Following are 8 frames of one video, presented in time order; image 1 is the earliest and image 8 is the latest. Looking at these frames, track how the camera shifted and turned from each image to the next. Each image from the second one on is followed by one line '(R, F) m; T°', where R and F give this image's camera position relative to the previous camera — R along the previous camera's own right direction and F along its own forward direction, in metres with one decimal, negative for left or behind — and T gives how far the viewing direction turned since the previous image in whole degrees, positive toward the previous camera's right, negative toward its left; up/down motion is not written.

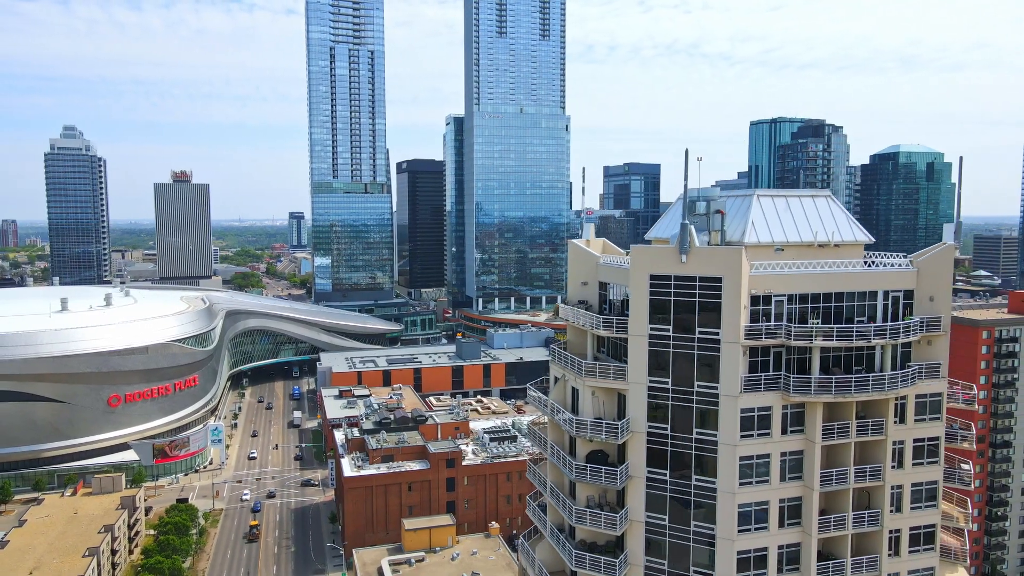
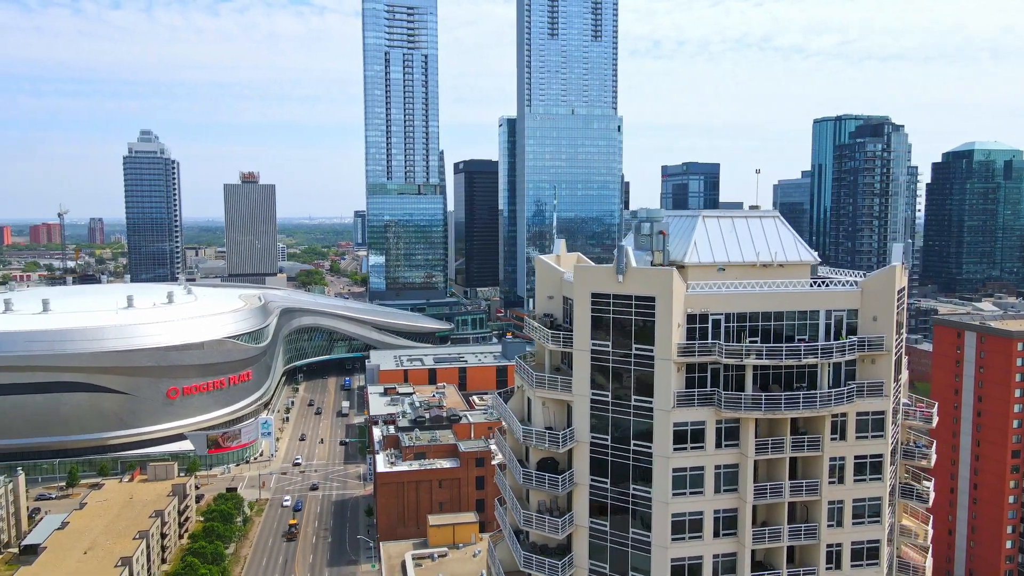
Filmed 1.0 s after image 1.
(+1.7, -0.7) m; -5°
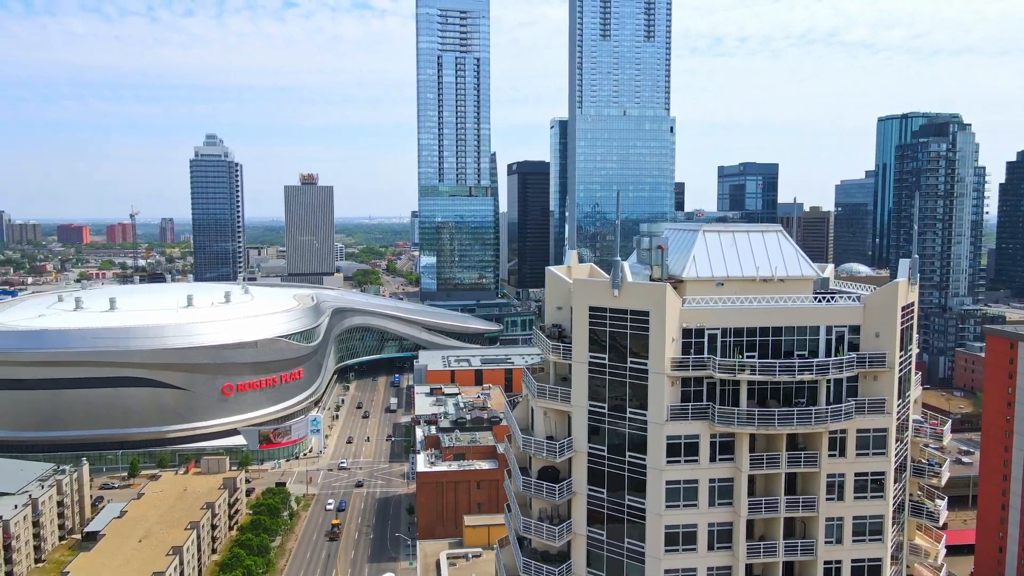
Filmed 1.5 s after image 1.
(+0.9, -0.3) m; -4°
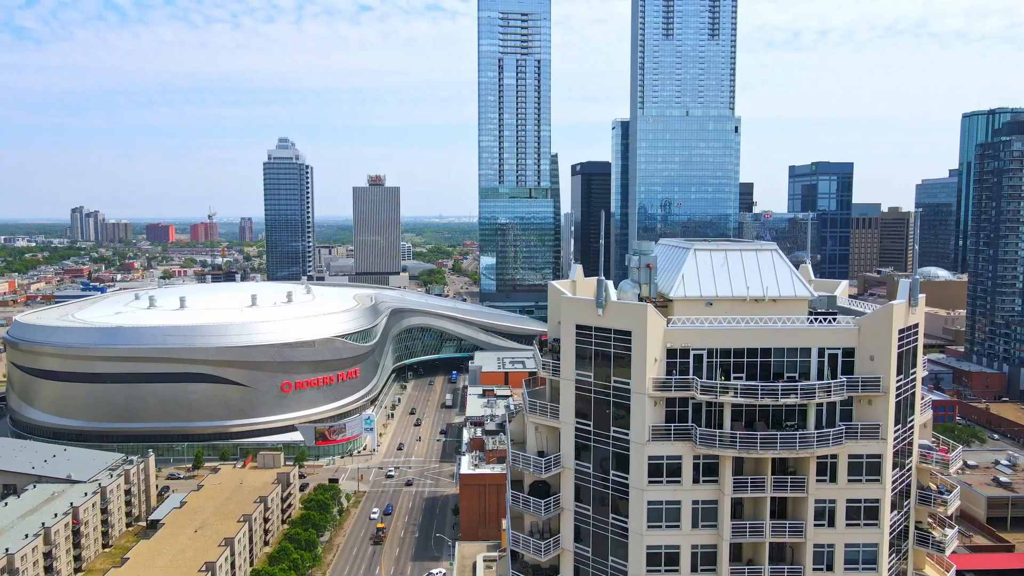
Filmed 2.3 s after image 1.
(+1.3, -0.1) m; -5°
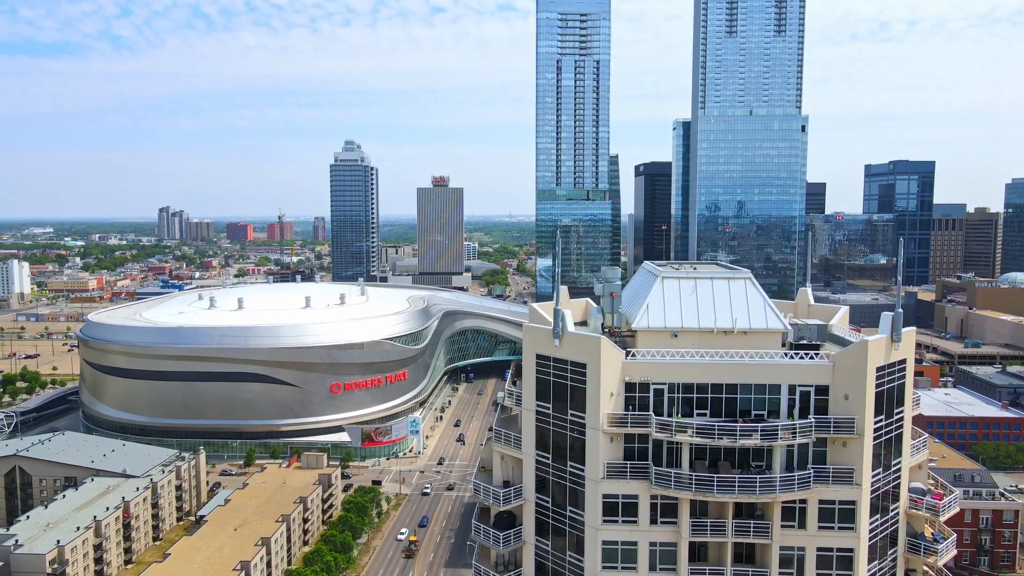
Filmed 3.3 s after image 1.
(+1.7, +0.4) m; -5°
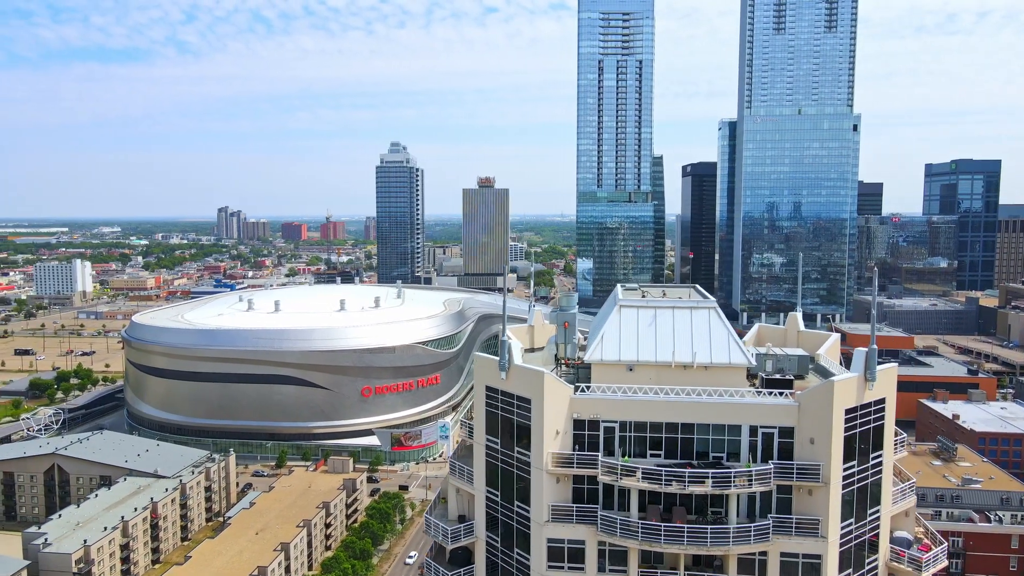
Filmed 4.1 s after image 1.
(+1.5, +0.6) m; -4°
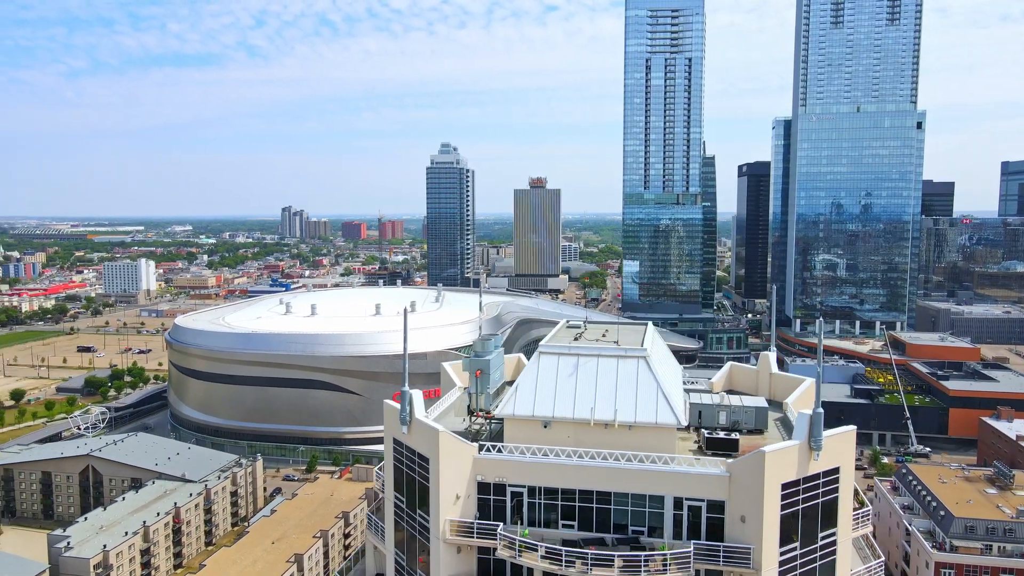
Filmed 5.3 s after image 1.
(+1.9, +1.1) m; -5°
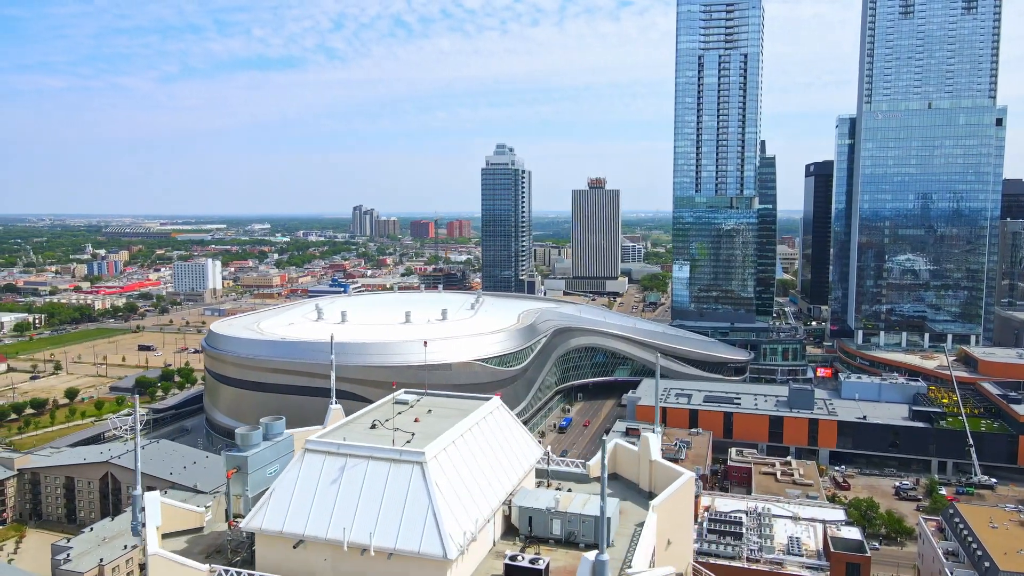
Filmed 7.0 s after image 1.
(+3.1, +2.0) m; -6°
